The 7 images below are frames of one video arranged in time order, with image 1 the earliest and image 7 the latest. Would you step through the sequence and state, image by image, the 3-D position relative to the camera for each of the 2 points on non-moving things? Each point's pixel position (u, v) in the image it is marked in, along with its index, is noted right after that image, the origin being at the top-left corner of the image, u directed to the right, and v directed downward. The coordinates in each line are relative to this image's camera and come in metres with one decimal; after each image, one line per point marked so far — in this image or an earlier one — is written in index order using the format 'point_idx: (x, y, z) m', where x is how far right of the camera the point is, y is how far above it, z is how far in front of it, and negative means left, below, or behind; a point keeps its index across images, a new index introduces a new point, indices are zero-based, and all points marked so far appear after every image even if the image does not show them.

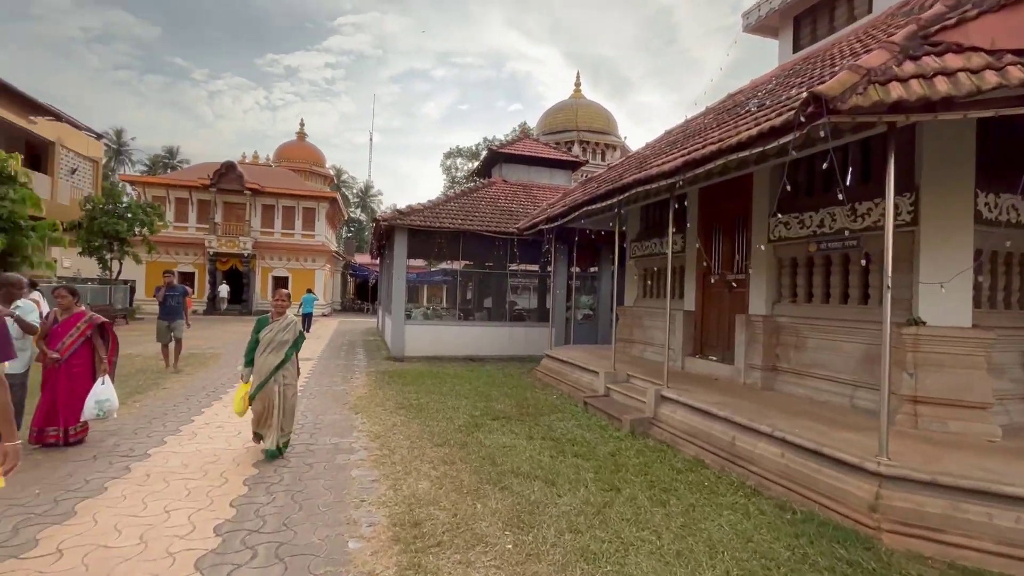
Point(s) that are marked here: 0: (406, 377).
0: (-2.0, -1.7, +9.5) m
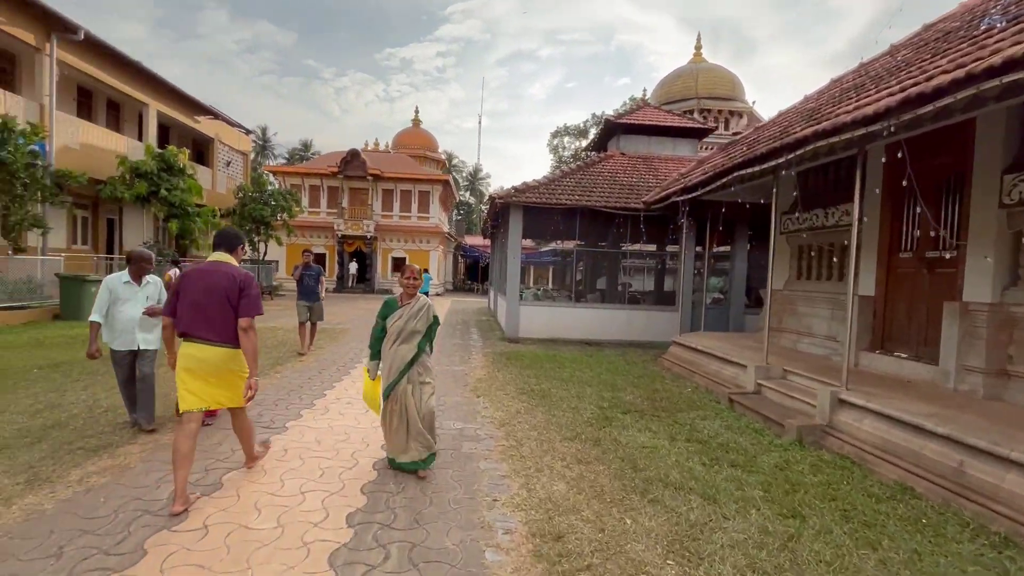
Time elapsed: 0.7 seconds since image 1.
0: (+0.2, -1.3, +9.2) m
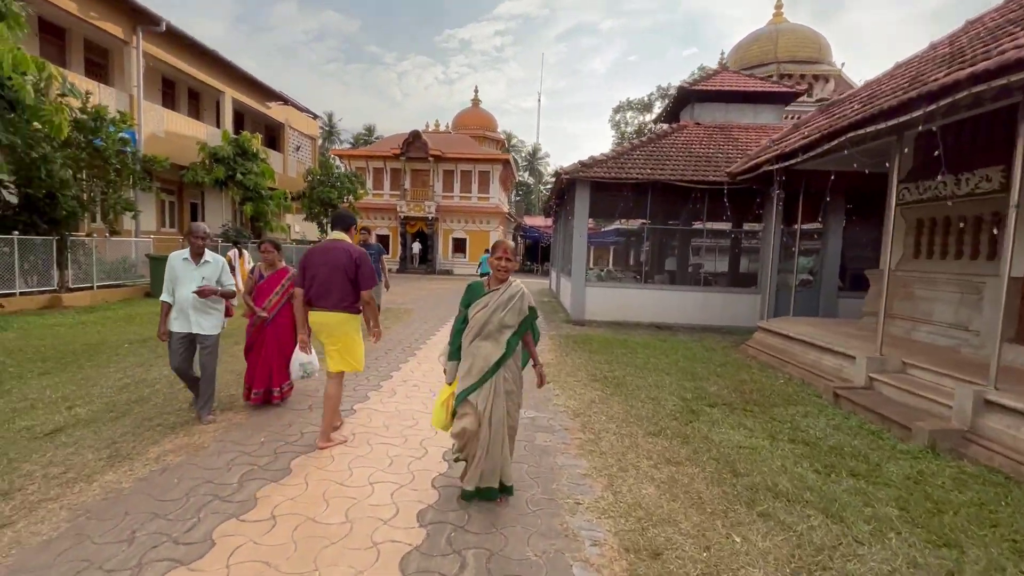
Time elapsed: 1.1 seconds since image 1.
0: (+1.4, -1.0, +8.7) m
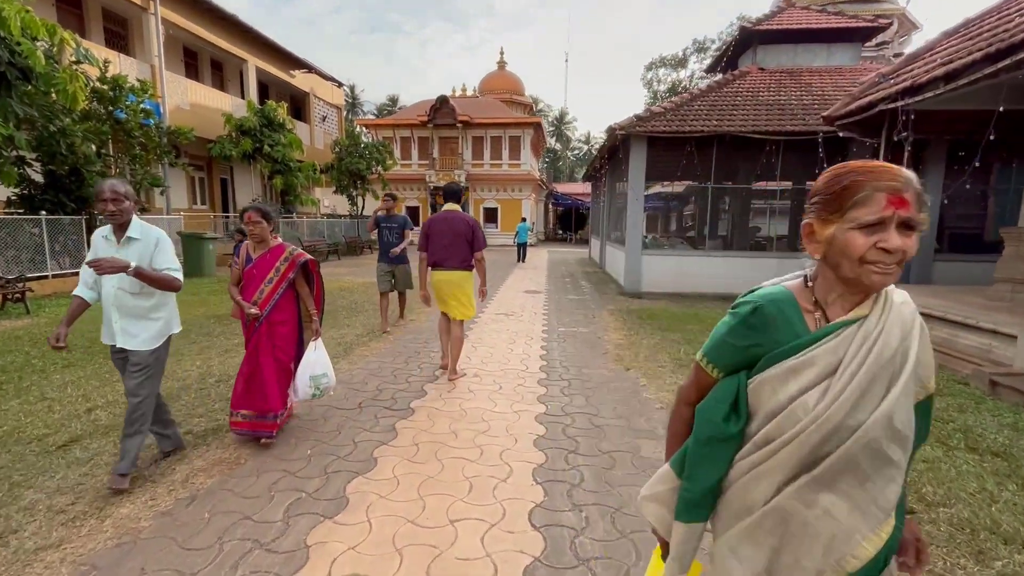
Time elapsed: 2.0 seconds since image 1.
0: (+2.4, -0.5, +7.8) m
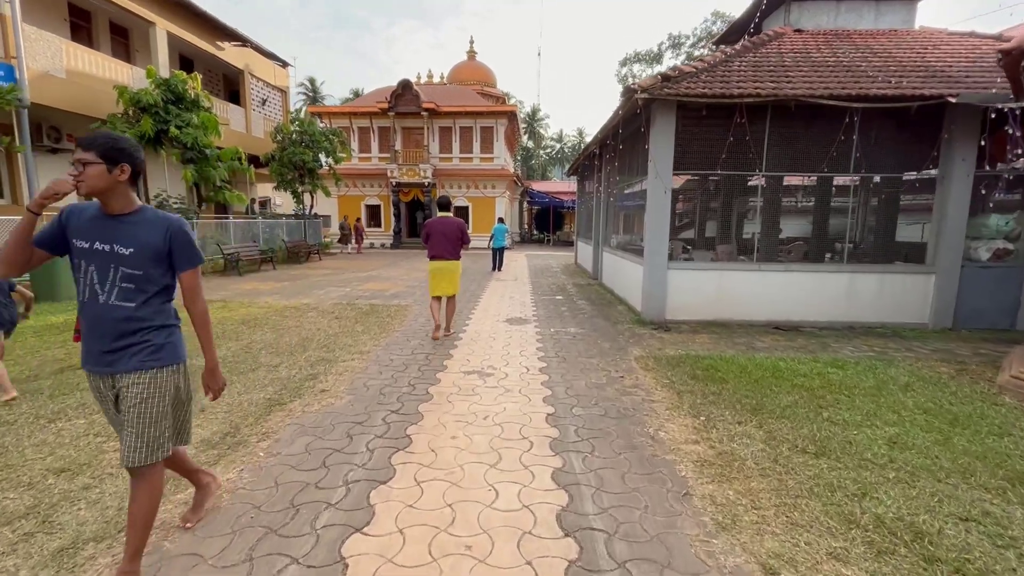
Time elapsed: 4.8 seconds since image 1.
0: (+2.1, -0.9, +4.9) m
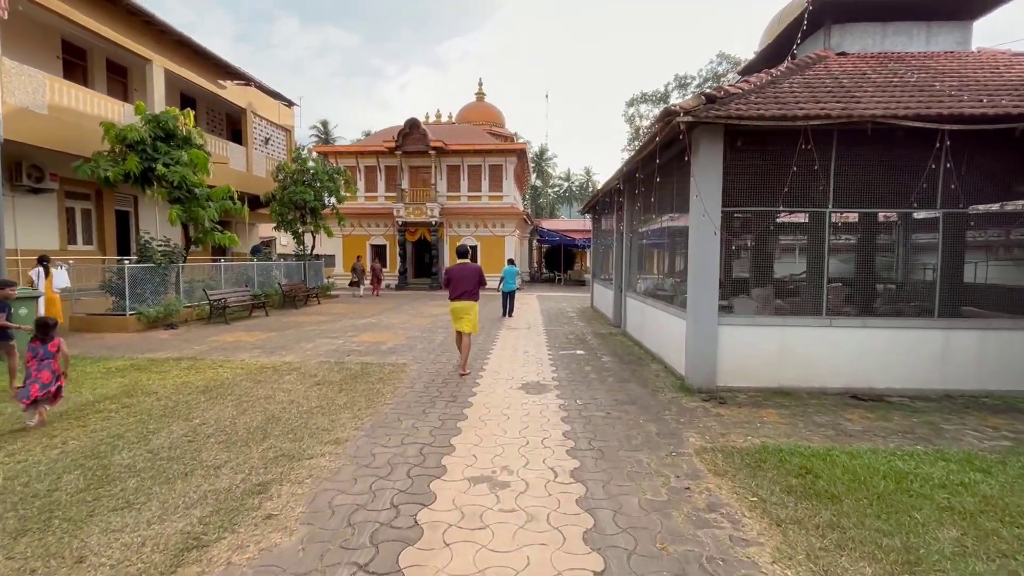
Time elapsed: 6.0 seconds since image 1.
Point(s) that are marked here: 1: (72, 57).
0: (+2.3, -1.5, +3.5) m
1: (-12.5, +6.6, +13.8) m
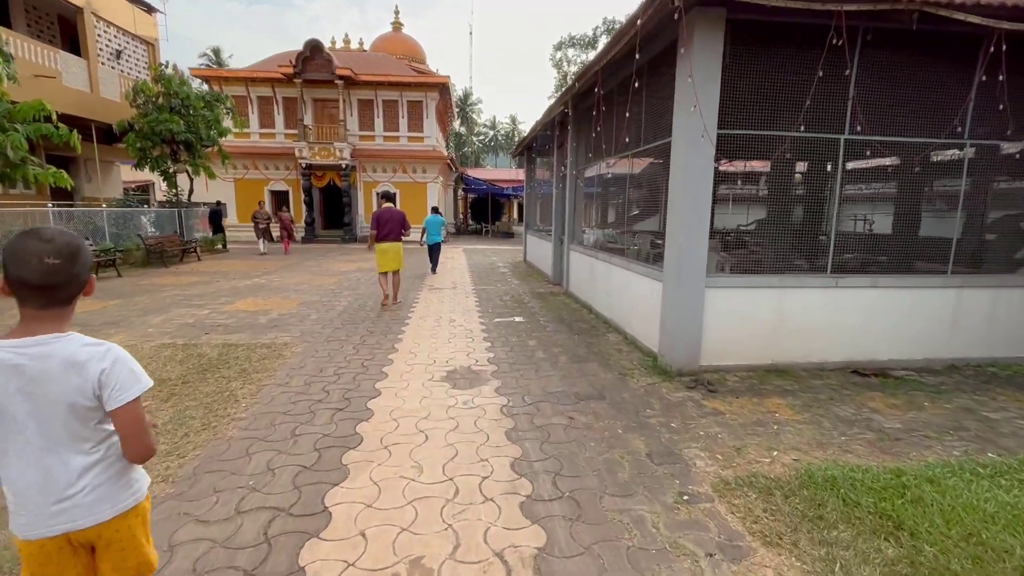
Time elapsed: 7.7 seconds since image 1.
0: (+2.0, -1.2, +2.1) m
1: (-14.2, +7.5, +9.2) m
